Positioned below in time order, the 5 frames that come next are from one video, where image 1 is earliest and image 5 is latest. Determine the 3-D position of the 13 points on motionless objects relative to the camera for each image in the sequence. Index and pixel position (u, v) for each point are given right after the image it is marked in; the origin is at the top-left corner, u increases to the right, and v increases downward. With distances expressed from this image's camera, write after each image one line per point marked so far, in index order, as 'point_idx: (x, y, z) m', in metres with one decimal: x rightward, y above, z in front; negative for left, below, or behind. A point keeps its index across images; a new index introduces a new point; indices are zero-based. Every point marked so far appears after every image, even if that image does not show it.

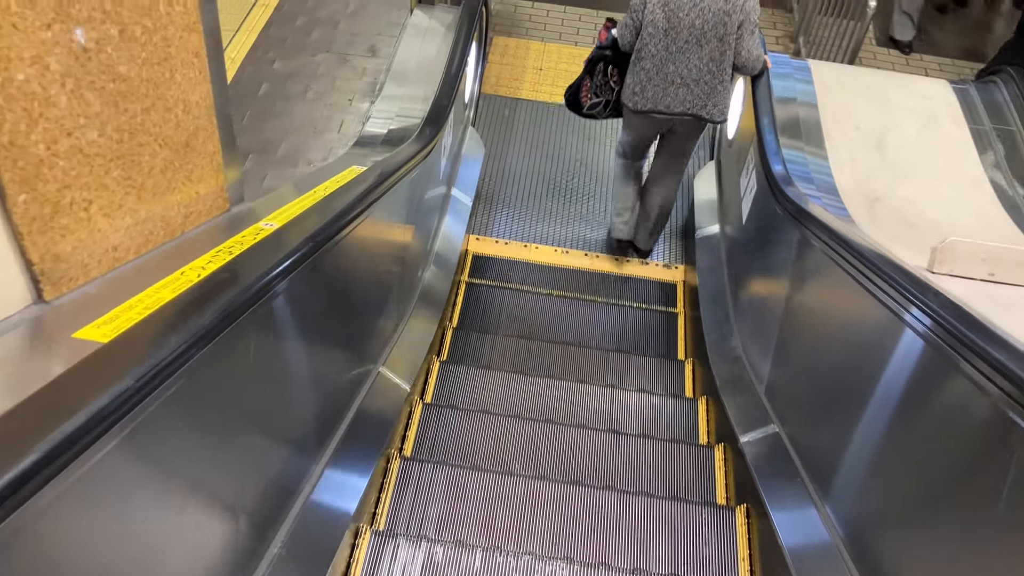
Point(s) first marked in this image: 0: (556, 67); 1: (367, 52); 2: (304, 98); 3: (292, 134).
0: (+0.2, +1.2, +5.1) m
1: (-0.8, +1.2, +5.0) m
2: (-1.0, +0.9, +4.6) m
3: (-1.0, +0.7, +4.4) m
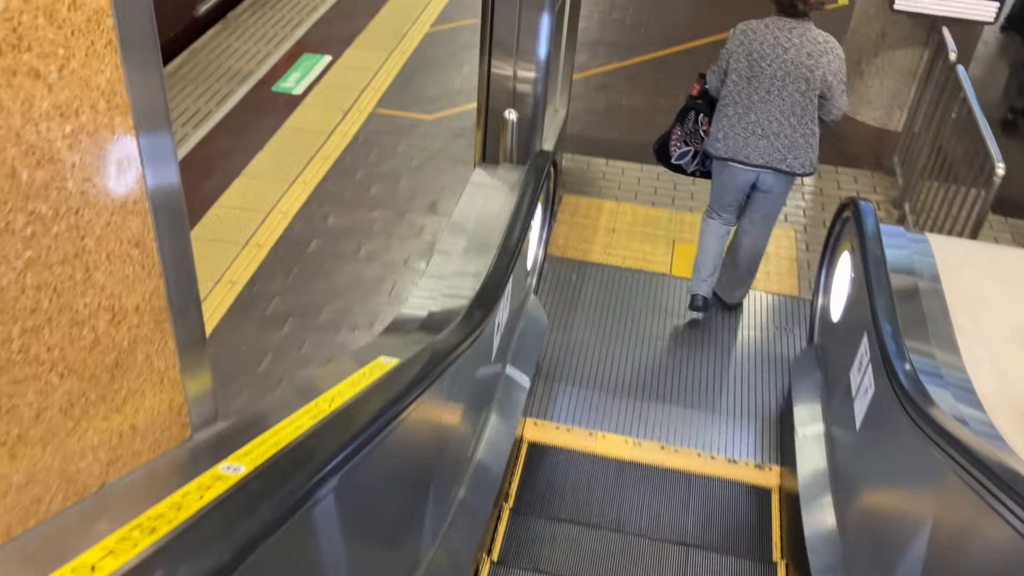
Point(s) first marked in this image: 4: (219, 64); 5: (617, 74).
0: (+0.6, +0.3, +4.7) m
1: (-0.4, +0.4, +4.6) m
2: (-0.7, +0.1, +4.3) m
3: (-0.7, 0.0, +4.0) m
4: (-1.8, +1.4, +5.8) m
5: (+0.7, +1.4, +6.1) m
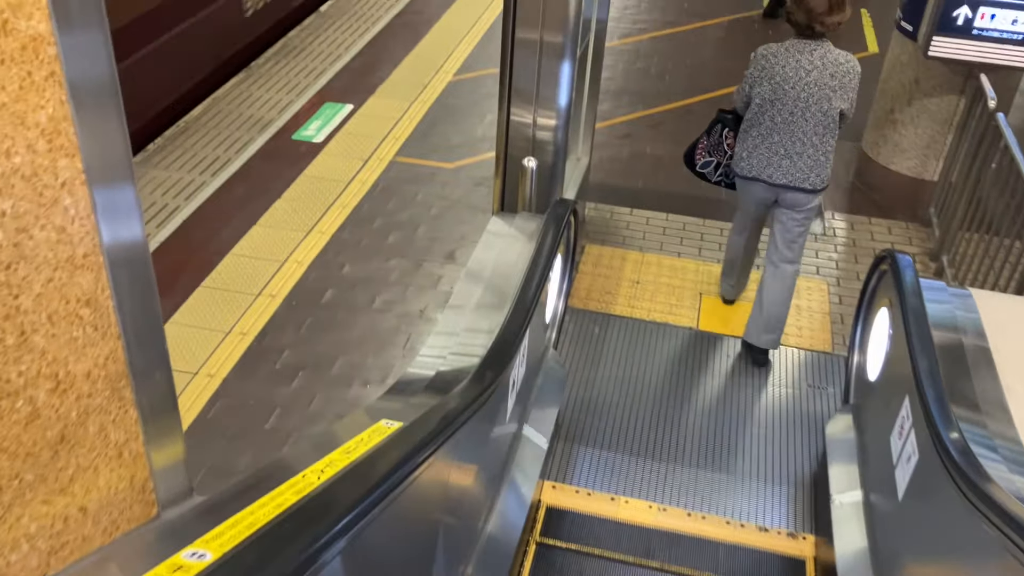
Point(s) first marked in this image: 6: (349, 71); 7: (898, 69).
0: (+0.7, 0.0, +4.5) m
1: (-0.3, +0.1, +4.5) m
2: (-0.6, -0.1, +4.1) m
3: (-0.7, -0.3, +3.9) m
4: (-1.6, +1.1, +5.7) m
5: (+0.8, +1.0, +6.0) m
6: (-1.1, +1.5, +6.4) m
7: (+2.0, +1.2, +5.0) m
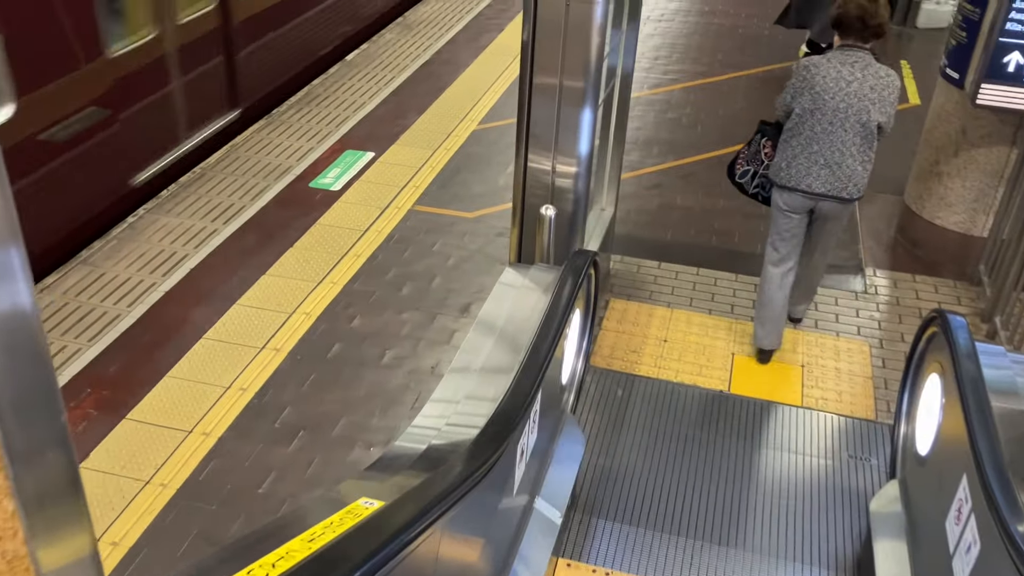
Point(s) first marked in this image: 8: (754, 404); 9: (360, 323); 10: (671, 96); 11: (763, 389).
0: (+0.8, -0.2, +4.2) m
1: (-0.2, -0.1, +4.3) m
2: (-0.5, -0.3, +3.9) m
3: (-0.6, -0.5, +3.7) m
4: (-1.5, +0.8, +5.6) m
5: (+1.0, +0.7, +5.7) m
6: (-0.9, +1.1, +6.2) m
7: (+2.2, +0.8, +4.8) m
8: (+1.0, -0.5, +3.8) m
9: (-0.7, -0.2, +4.2) m
10: (+1.1, +1.4, +6.9) m
11: (+1.0, -0.4, +3.9) m
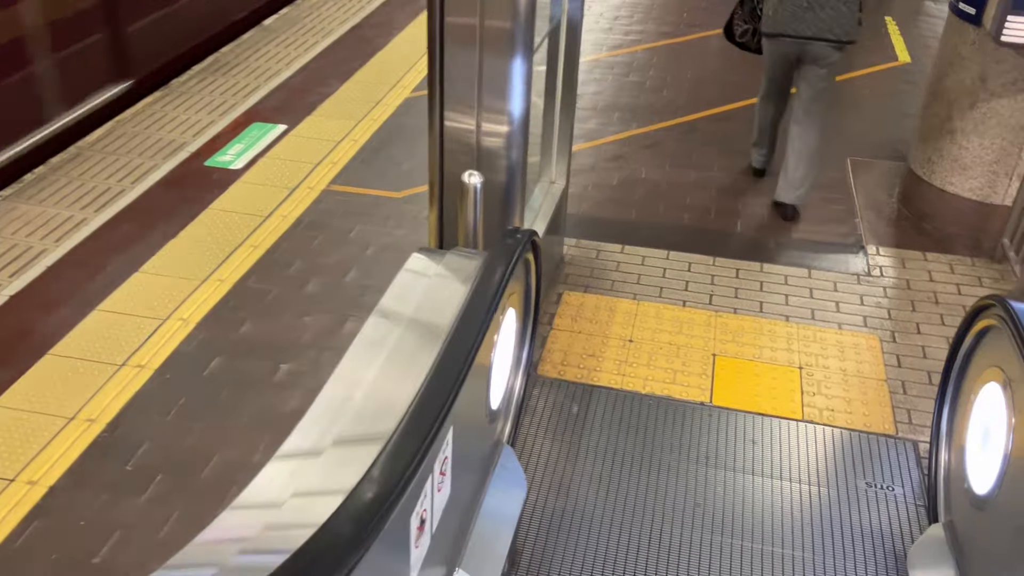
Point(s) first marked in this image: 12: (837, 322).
0: (+0.5, -0.2, +3.5) m
1: (-0.5, -0.1, +3.5) m
2: (-0.8, -0.3, +3.1) m
3: (-0.8, -0.5, +2.8) m
4: (-1.8, +0.8, +4.7) m
5: (+0.6, +0.8, +5.0) m
6: (-1.3, +1.1, +5.4) m
7: (+1.9, +0.9, +4.0) m
8: (+0.7, -0.4, +3.1) m
9: (-0.9, -0.1, +3.3) m
10: (+0.8, +1.5, +6.1) m
11: (+0.8, -0.4, +3.2) m
12: (+1.2, -0.1, +3.5) m
